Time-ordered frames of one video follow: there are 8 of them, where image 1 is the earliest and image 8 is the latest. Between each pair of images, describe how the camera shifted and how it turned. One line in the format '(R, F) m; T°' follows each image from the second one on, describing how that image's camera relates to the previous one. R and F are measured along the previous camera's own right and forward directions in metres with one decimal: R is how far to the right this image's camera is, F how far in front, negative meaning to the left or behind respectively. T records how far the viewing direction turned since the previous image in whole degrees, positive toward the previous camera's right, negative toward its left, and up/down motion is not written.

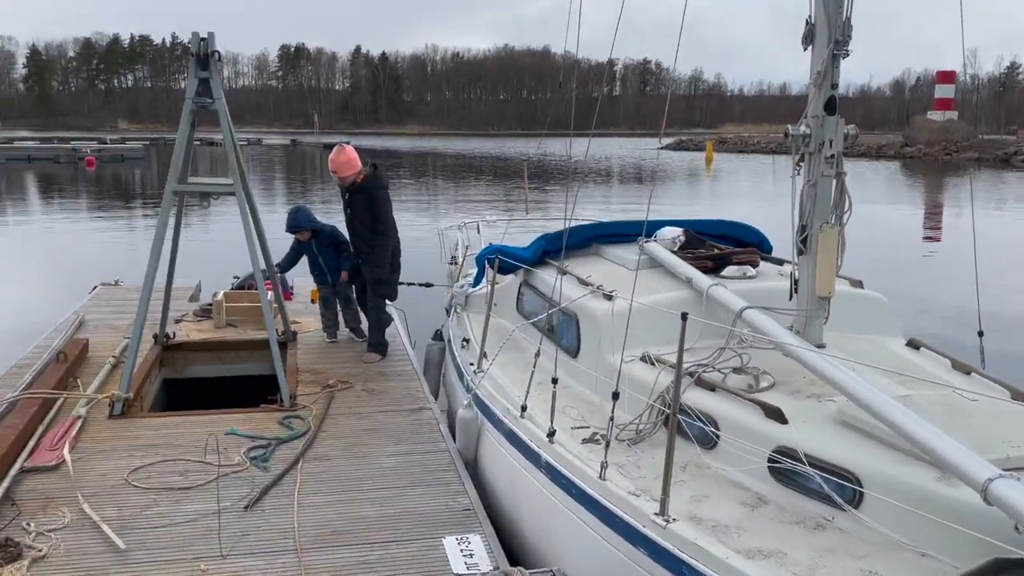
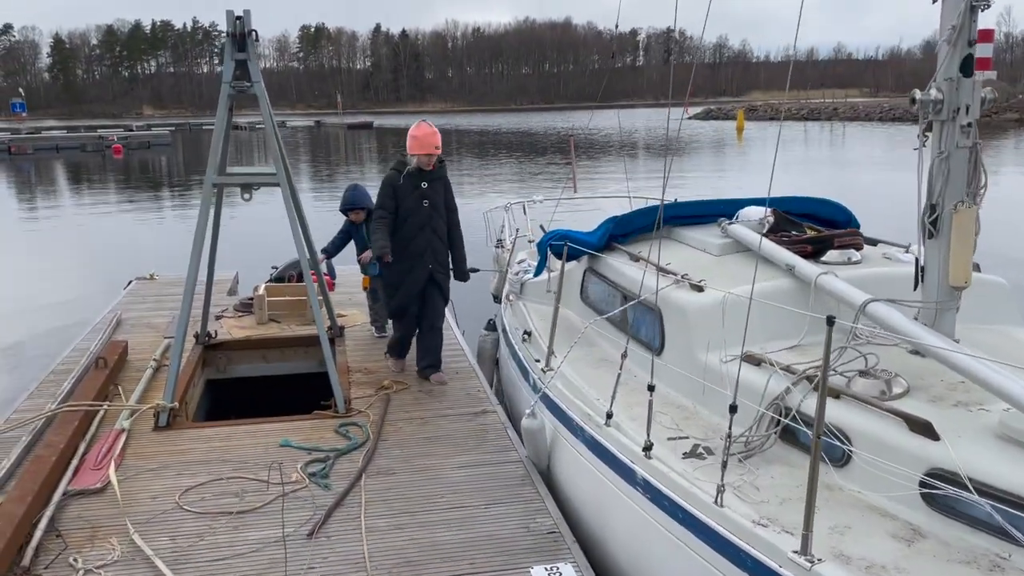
(-0.3, +0.5) m; -2°
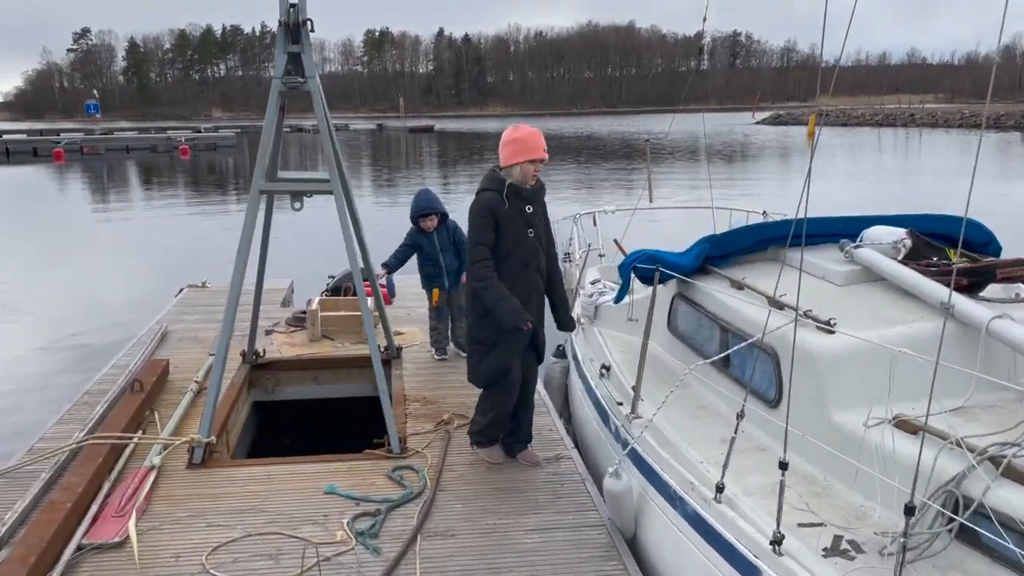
(-0.1, +0.7) m; -4°
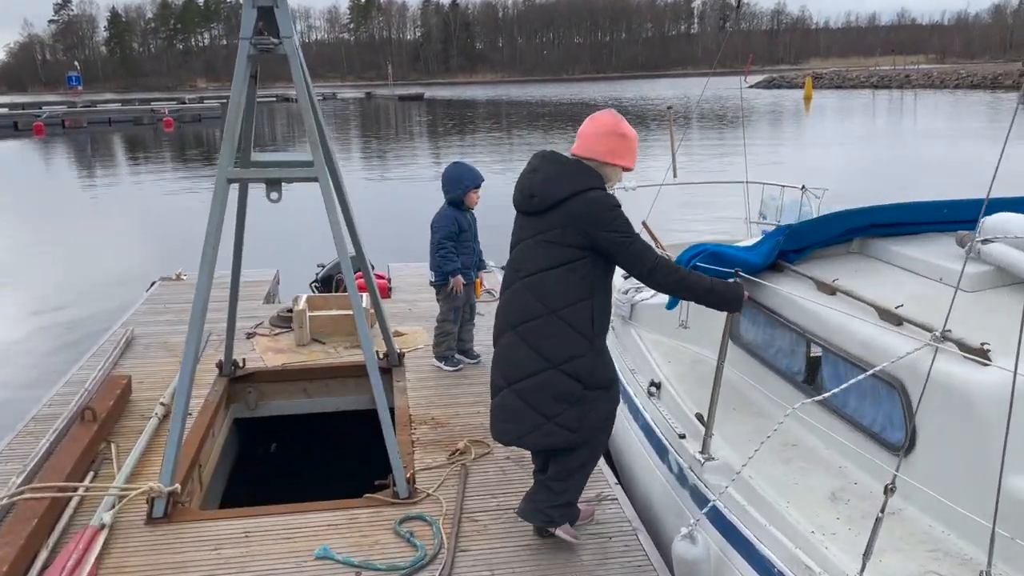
(-0.2, +0.9) m; +1°
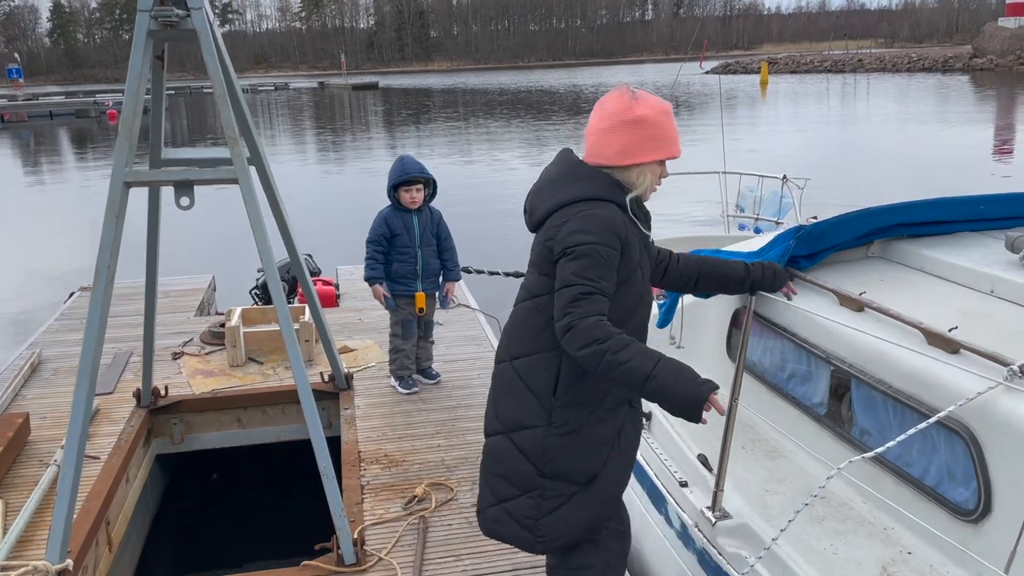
(0.0, +0.6) m; +3°
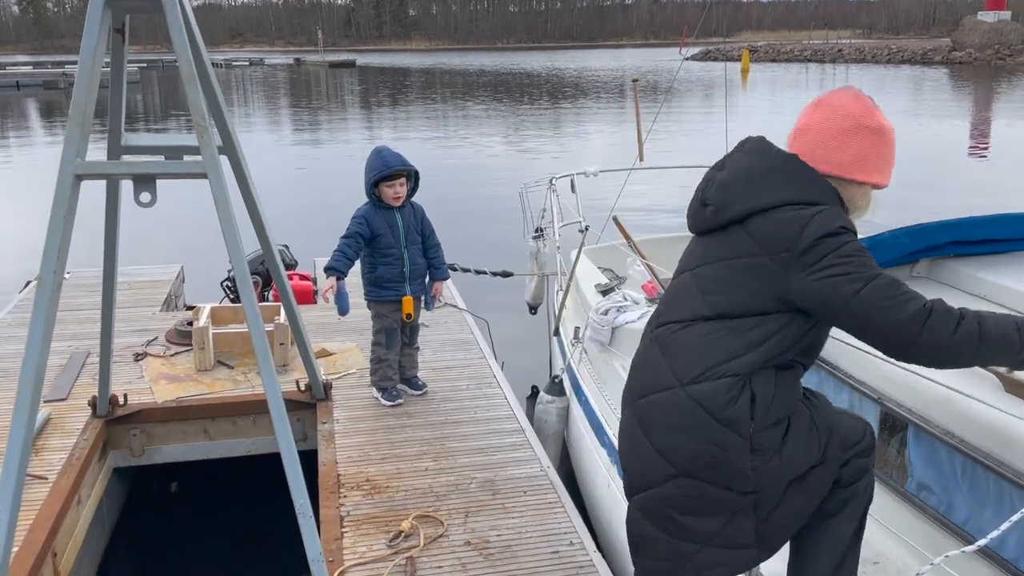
(-0.1, +0.4) m; +2°
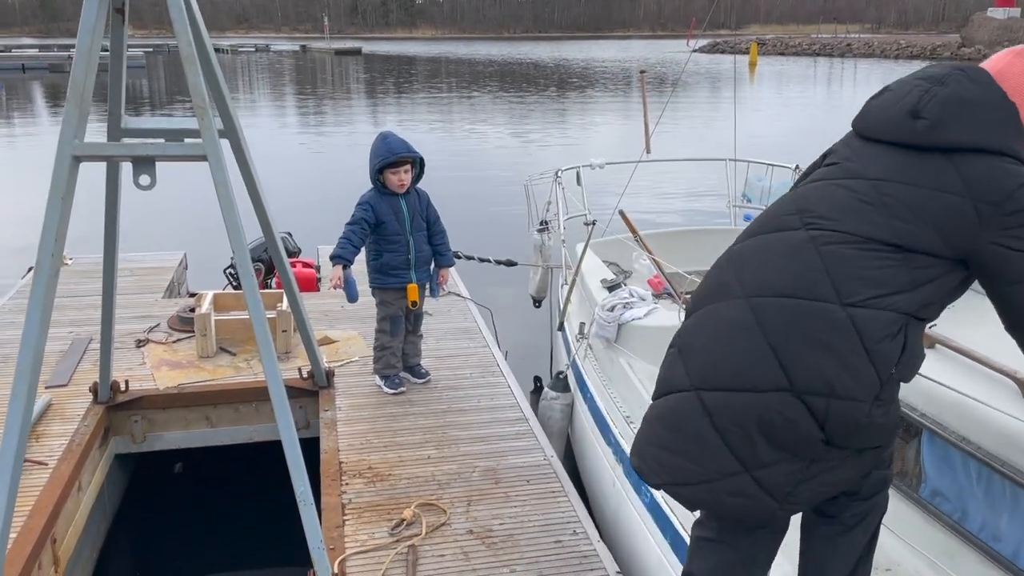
(0.0, 0.0) m; 0°
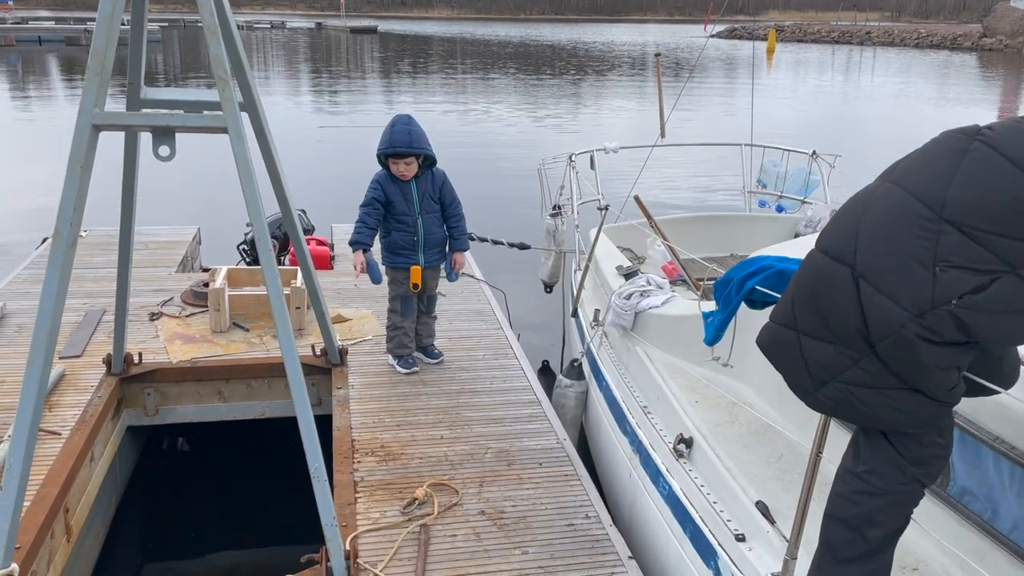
(0.0, 0.0) m; -1°
